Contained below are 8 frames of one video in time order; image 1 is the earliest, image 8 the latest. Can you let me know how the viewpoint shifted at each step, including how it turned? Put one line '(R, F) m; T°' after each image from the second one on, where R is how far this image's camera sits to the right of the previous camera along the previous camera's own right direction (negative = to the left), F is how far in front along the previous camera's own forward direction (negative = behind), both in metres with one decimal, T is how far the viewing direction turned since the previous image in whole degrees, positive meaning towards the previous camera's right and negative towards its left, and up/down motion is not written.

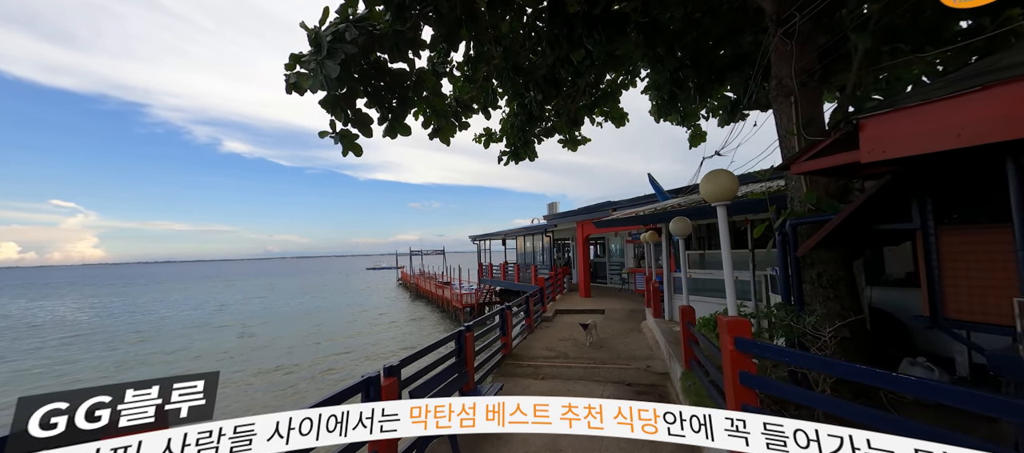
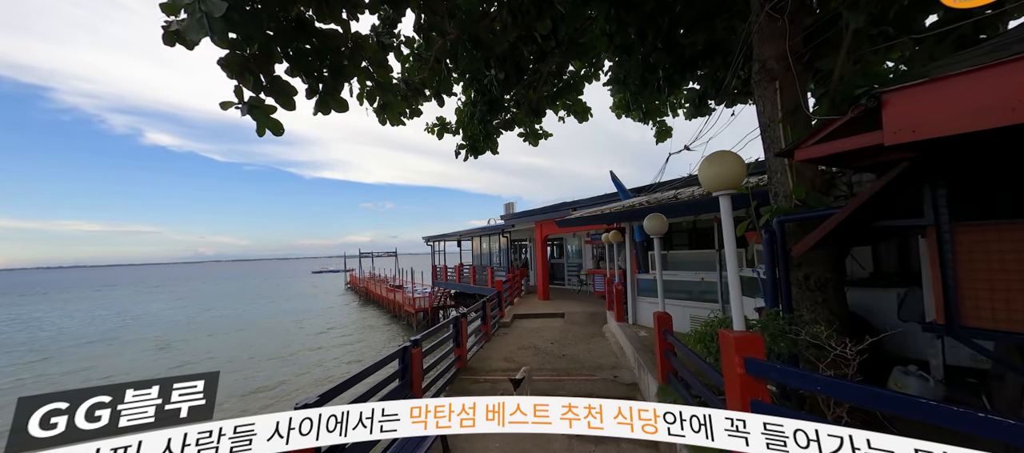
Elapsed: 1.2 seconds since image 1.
(0.0, +0.6) m; +7°
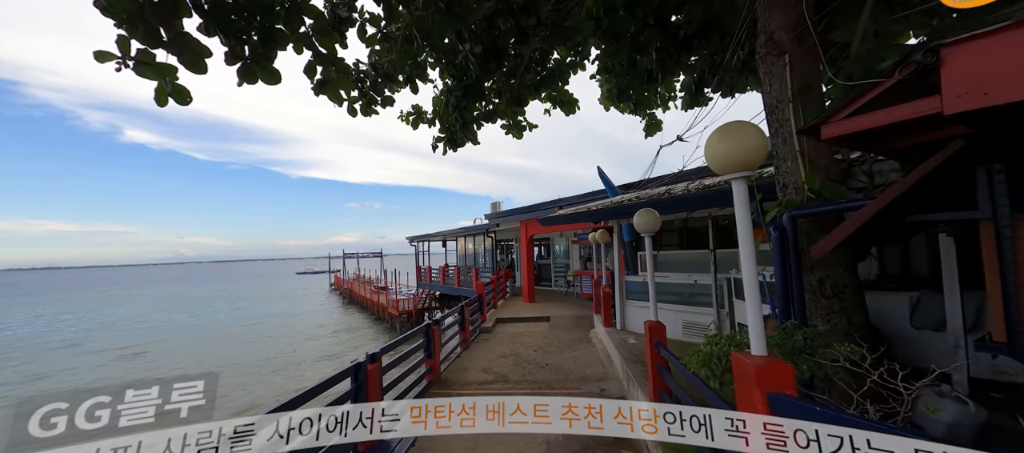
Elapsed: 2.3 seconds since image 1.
(+0.1, +0.4) m; +2°
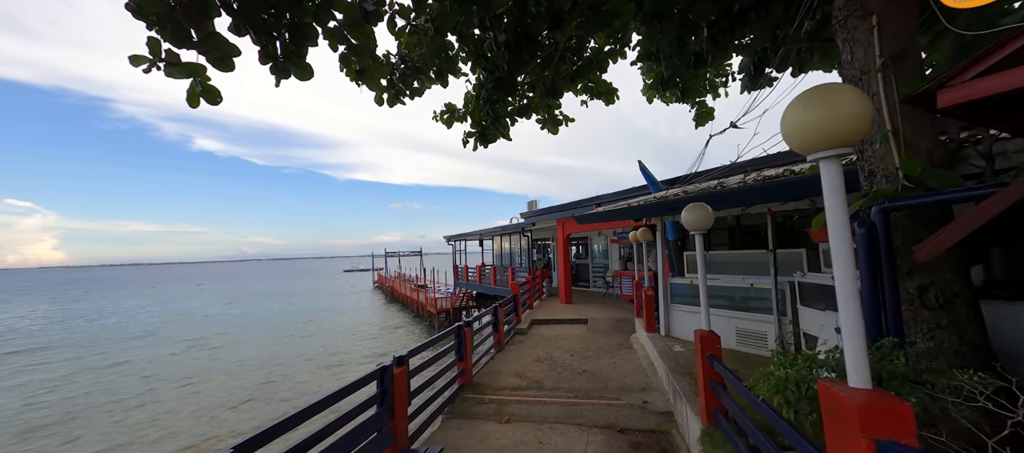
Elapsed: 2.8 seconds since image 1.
(0.0, +0.2) m; -6°
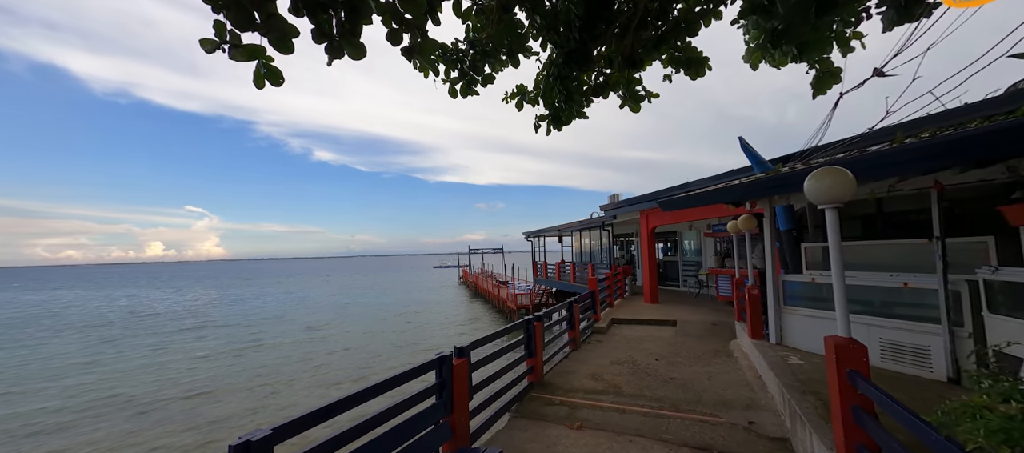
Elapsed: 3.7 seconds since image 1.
(+0.1, +0.3) m; -13°
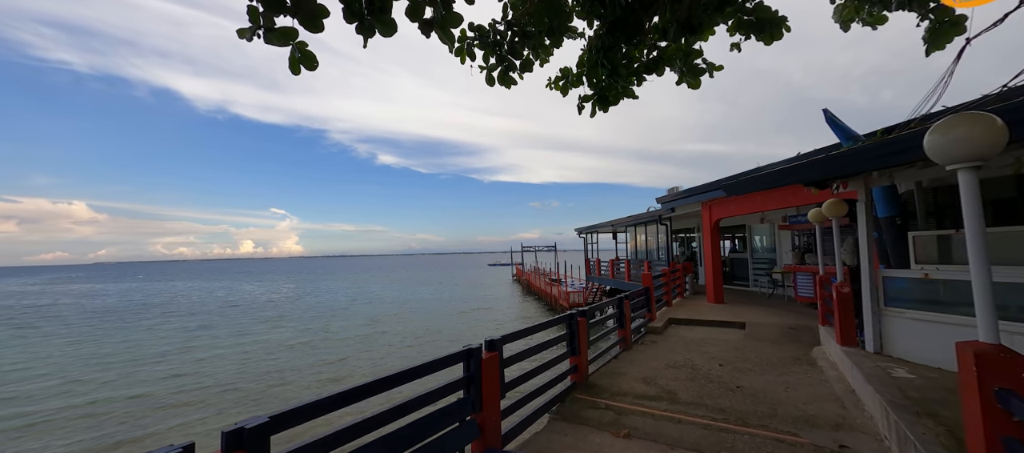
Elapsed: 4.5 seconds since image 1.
(+0.1, +0.2) m; -9°
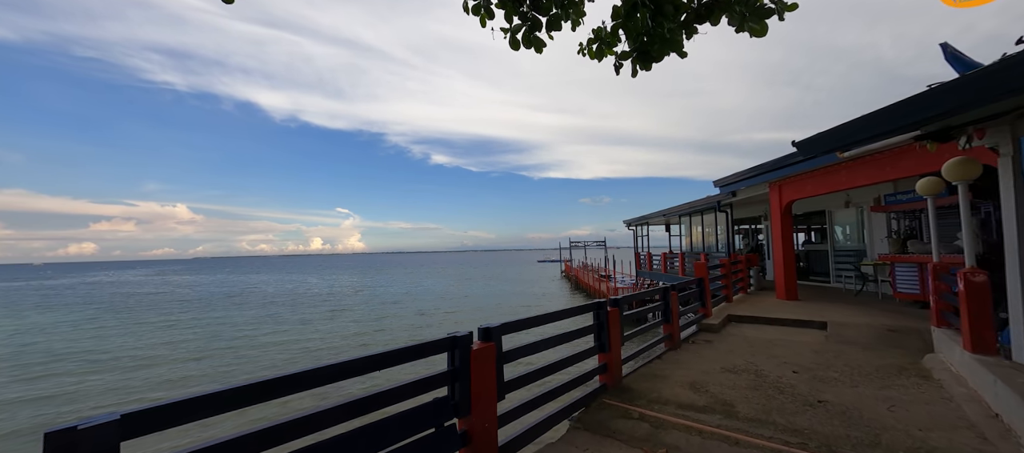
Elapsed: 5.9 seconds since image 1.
(+0.3, +0.5) m; -8°
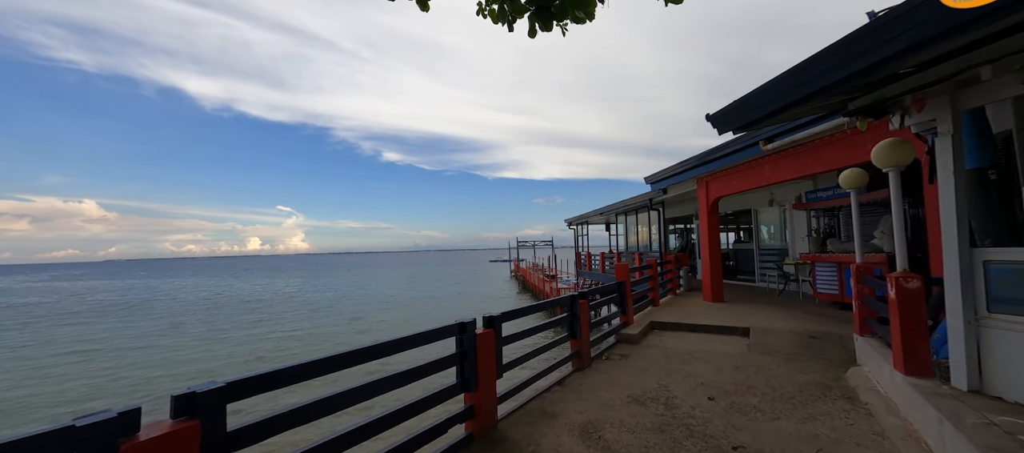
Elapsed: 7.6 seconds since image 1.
(+0.8, +0.8) m; +7°
